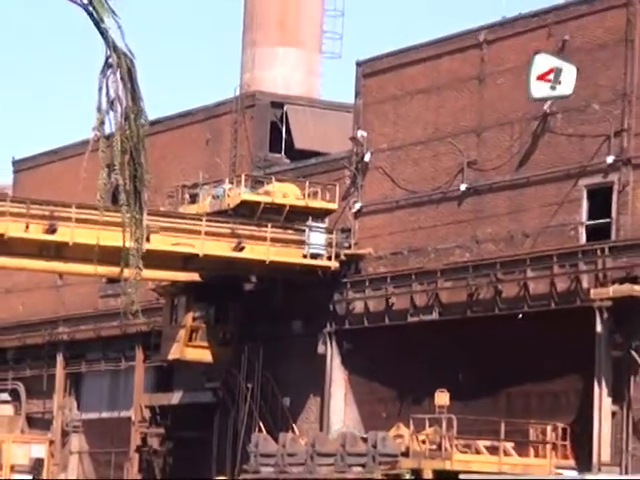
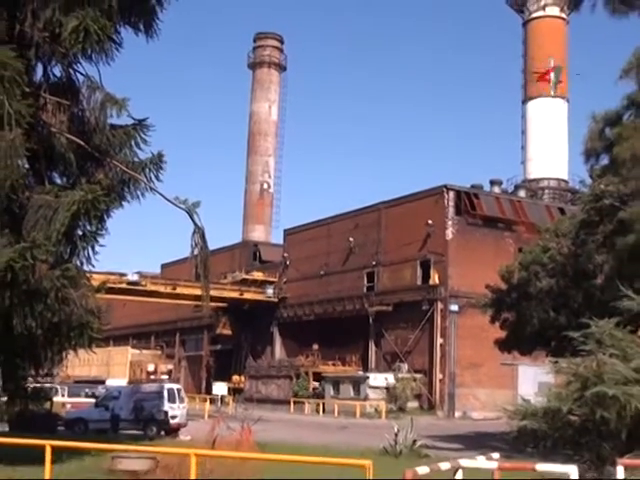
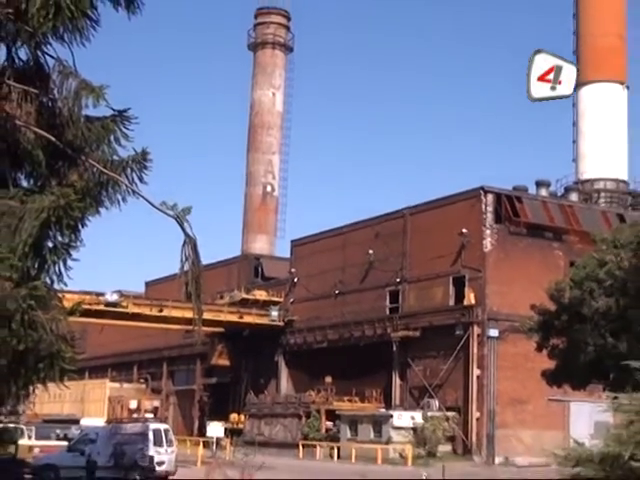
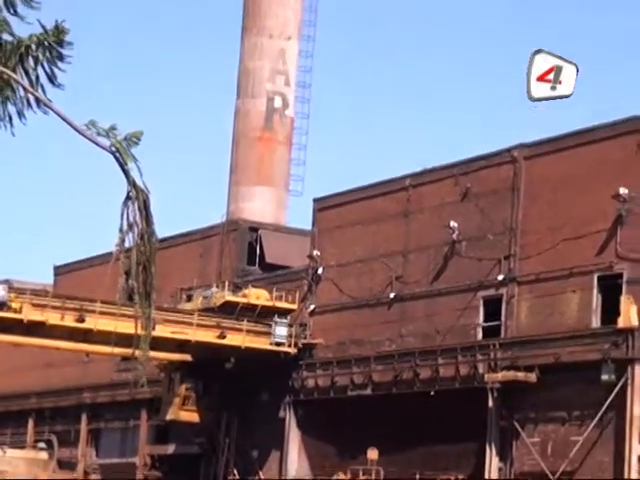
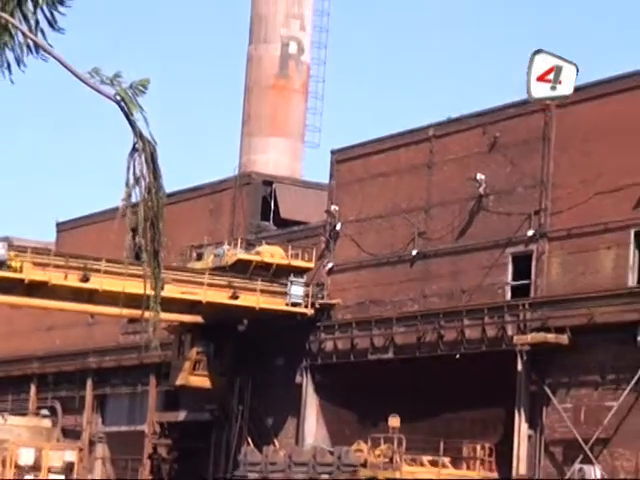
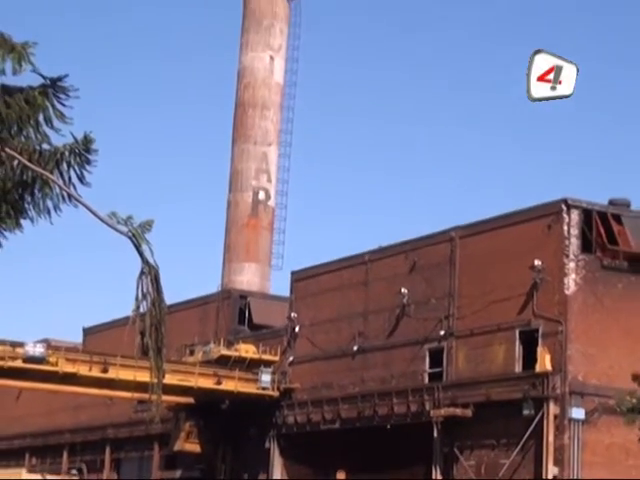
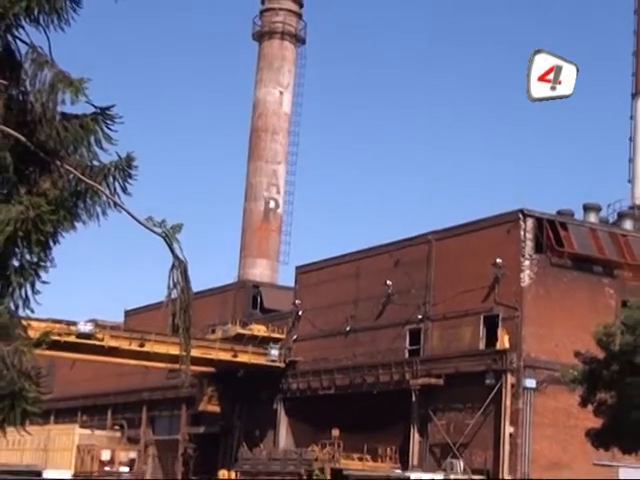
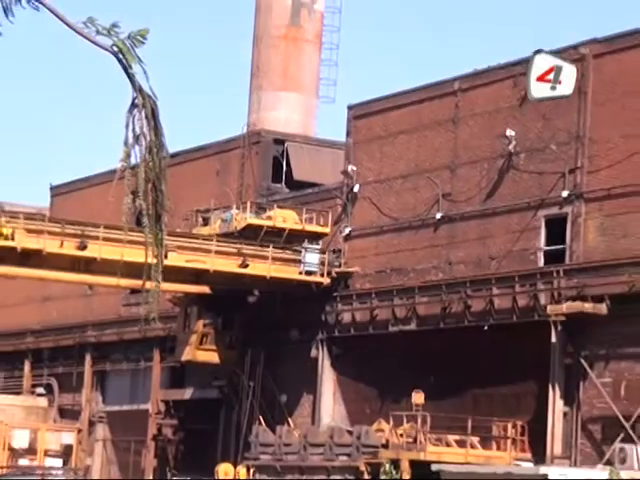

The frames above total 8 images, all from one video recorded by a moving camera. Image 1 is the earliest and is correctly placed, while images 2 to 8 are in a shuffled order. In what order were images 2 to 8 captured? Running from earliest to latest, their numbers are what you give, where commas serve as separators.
8, 5, 4, 6, 7, 3, 2
